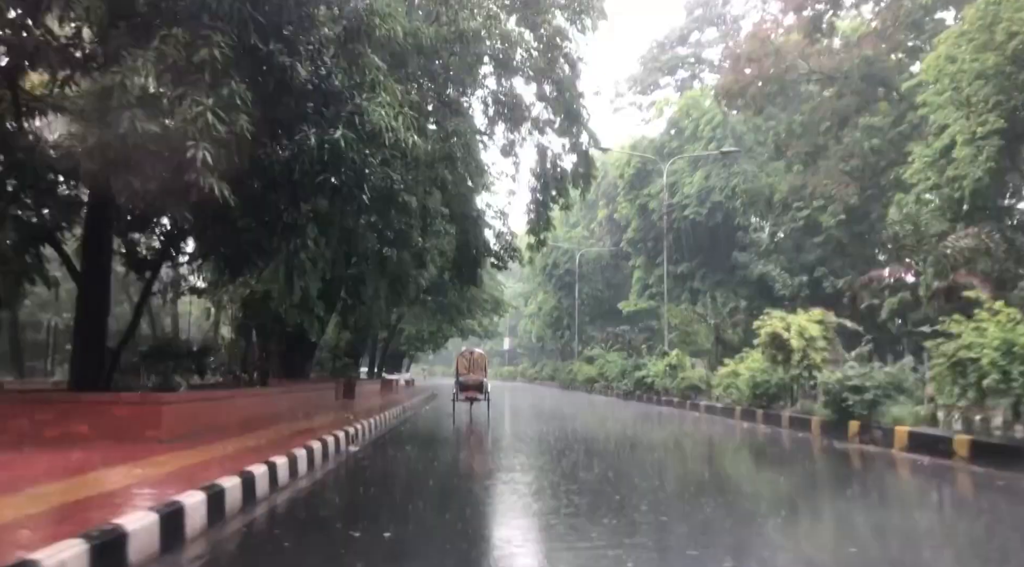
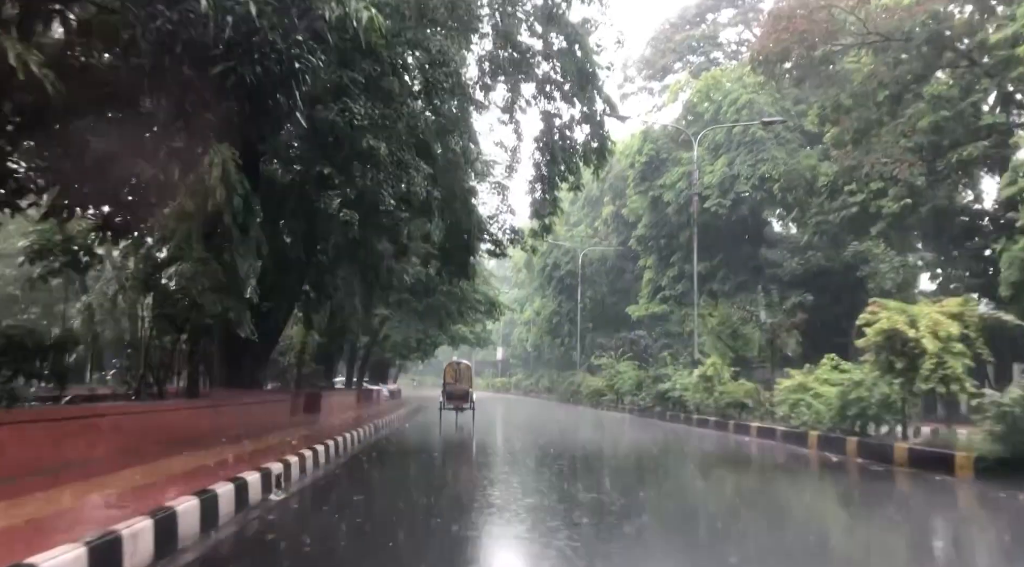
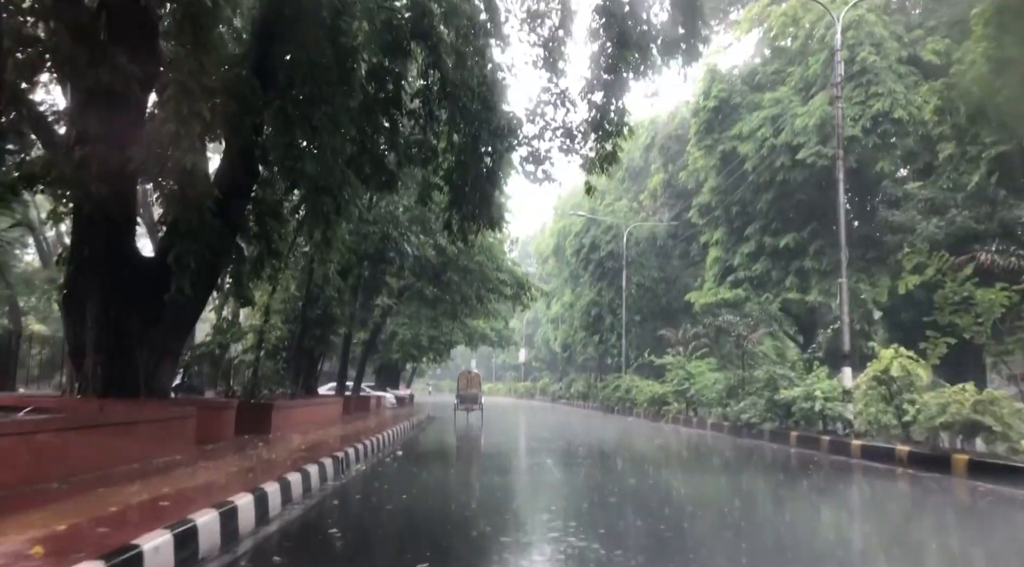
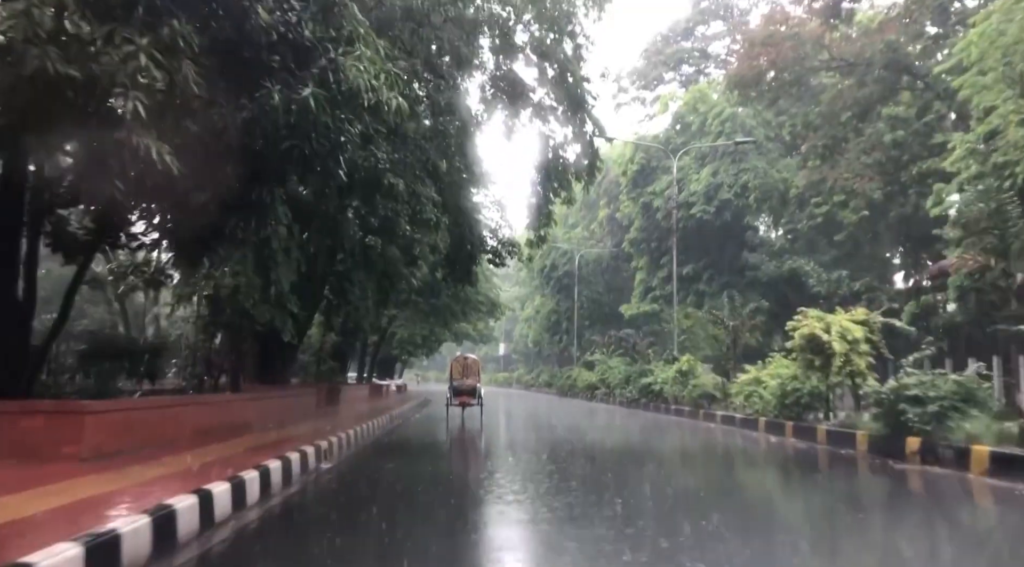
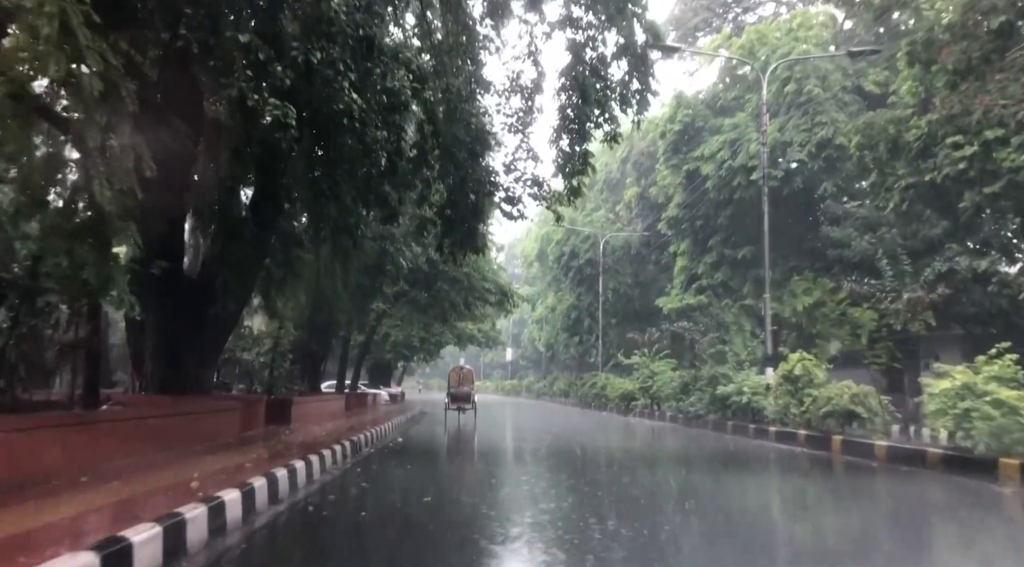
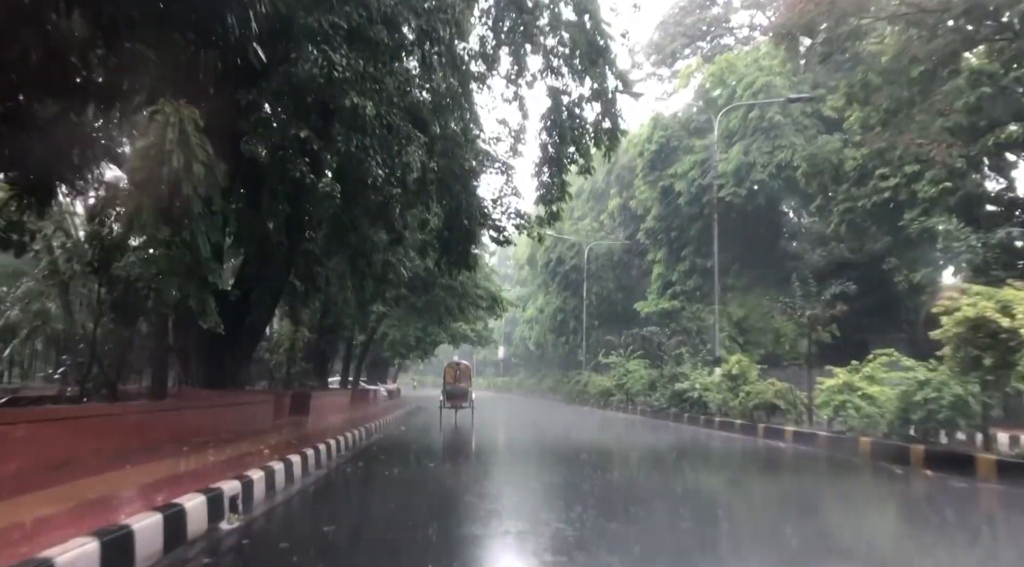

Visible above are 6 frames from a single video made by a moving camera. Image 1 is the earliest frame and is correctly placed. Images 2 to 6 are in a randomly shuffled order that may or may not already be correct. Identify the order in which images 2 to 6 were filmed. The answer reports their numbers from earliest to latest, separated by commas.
4, 2, 6, 5, 3
